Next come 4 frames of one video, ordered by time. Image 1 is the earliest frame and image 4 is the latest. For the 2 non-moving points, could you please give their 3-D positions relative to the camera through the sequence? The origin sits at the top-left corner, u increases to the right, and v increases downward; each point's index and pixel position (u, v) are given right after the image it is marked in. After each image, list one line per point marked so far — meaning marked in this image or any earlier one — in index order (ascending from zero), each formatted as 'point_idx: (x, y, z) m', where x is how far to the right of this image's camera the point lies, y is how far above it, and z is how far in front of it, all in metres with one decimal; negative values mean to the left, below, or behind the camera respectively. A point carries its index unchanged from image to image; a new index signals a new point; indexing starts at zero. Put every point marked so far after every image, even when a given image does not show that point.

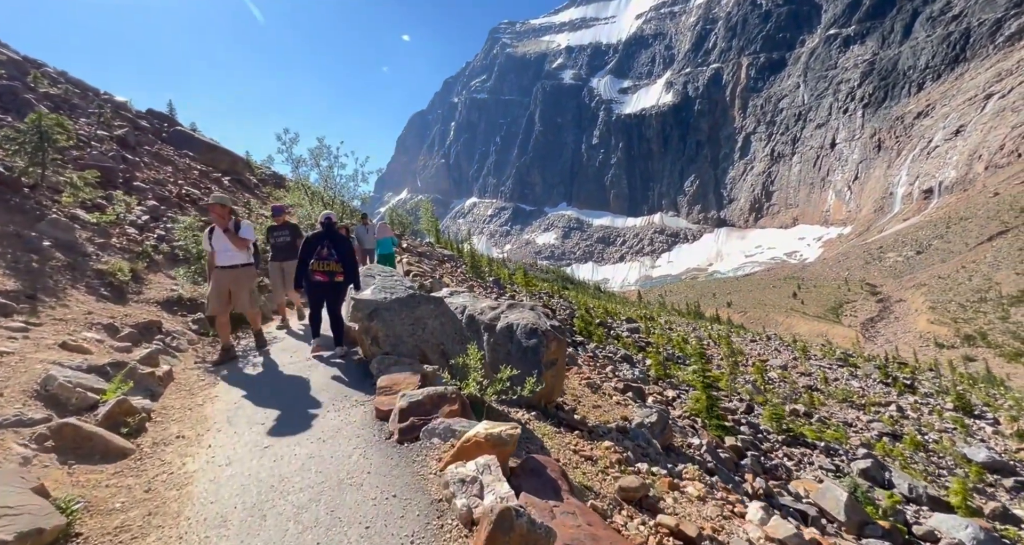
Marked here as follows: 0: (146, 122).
0: (-14.0, +5.7, +17.6) m
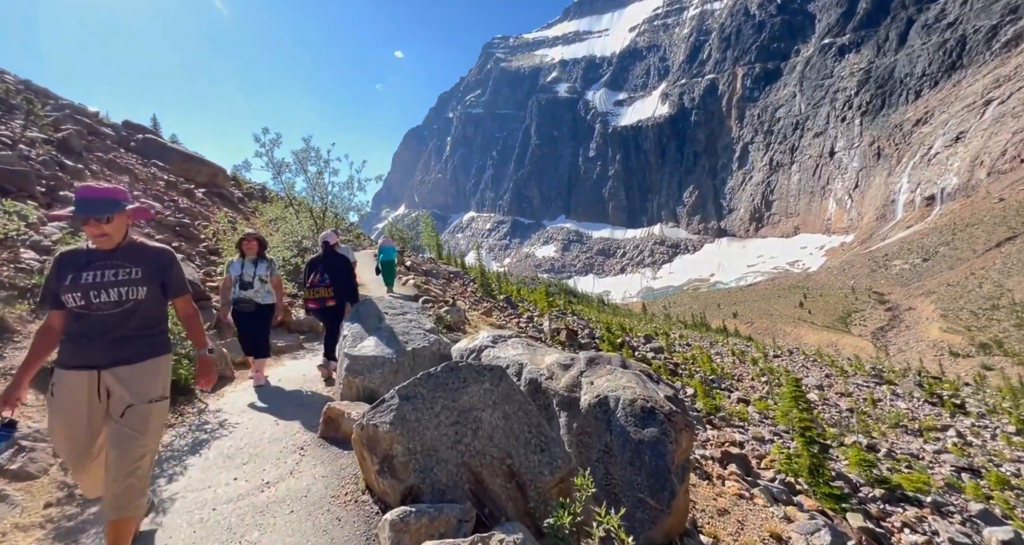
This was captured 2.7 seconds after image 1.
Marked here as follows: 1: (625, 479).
0: (-13.4, +4.8, +15.7) m
1: (+0.7, -1.3, +3.0) m
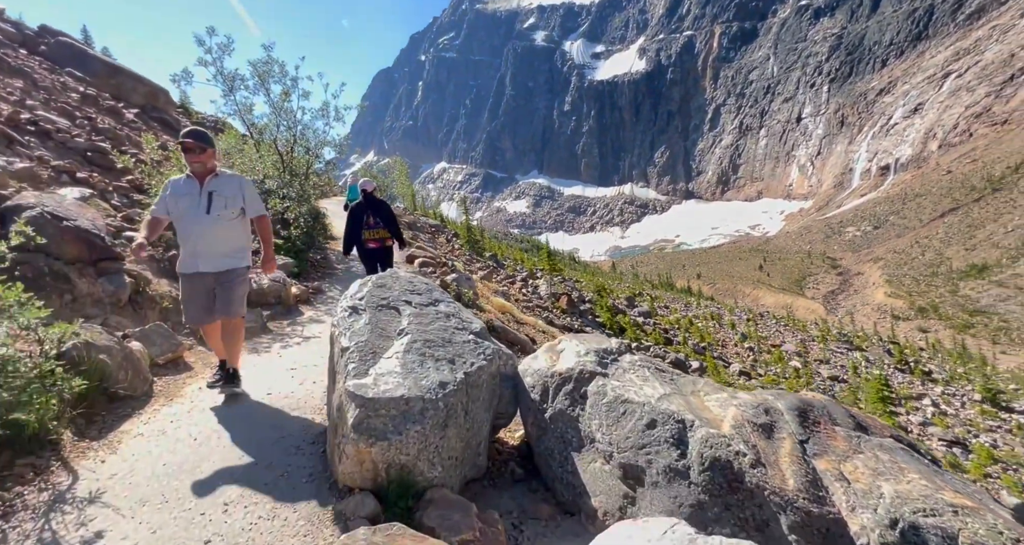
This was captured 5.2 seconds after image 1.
0: (-13.3, +6.4, +12.4) m
1: (+1.4, -1.3, +1.4) m
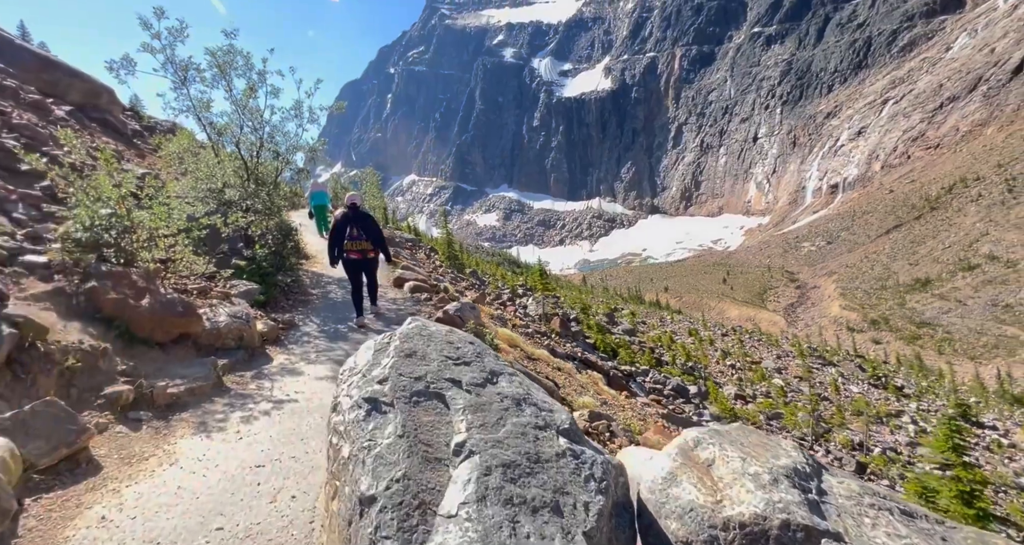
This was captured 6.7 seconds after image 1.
0: (-13.5, +5.9, +10.6) m
1: (+1.9, -1.5, +0.4) m
